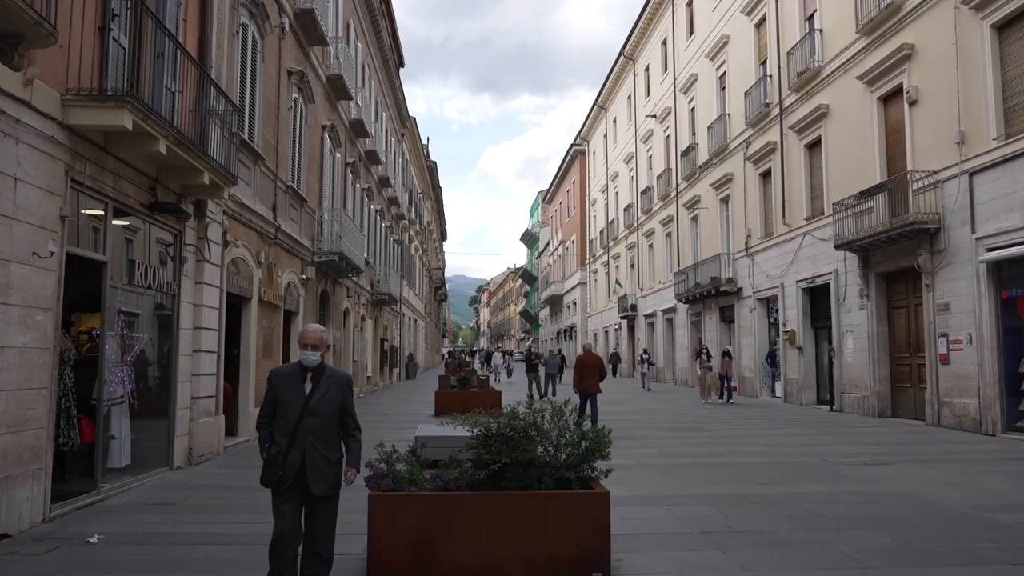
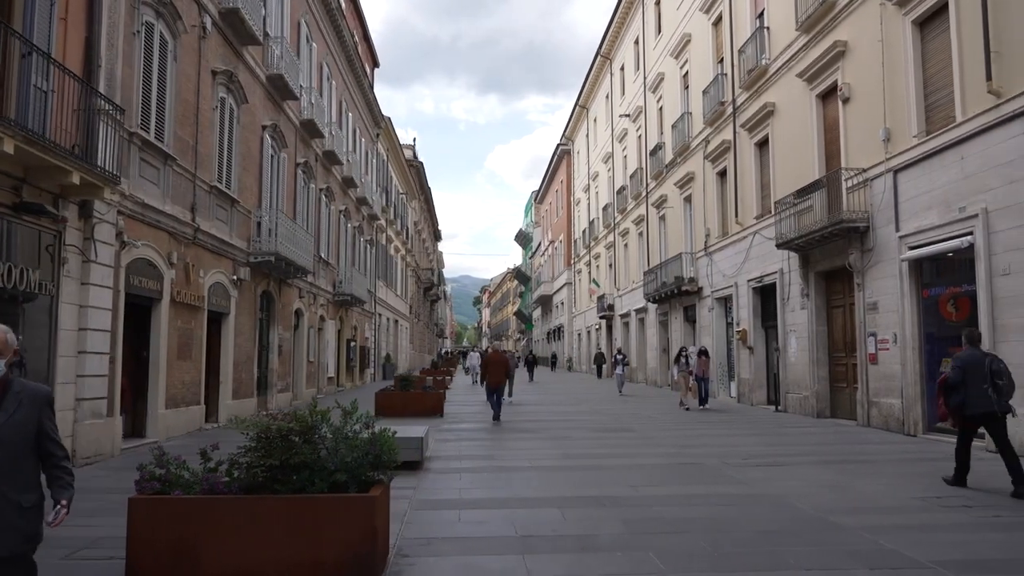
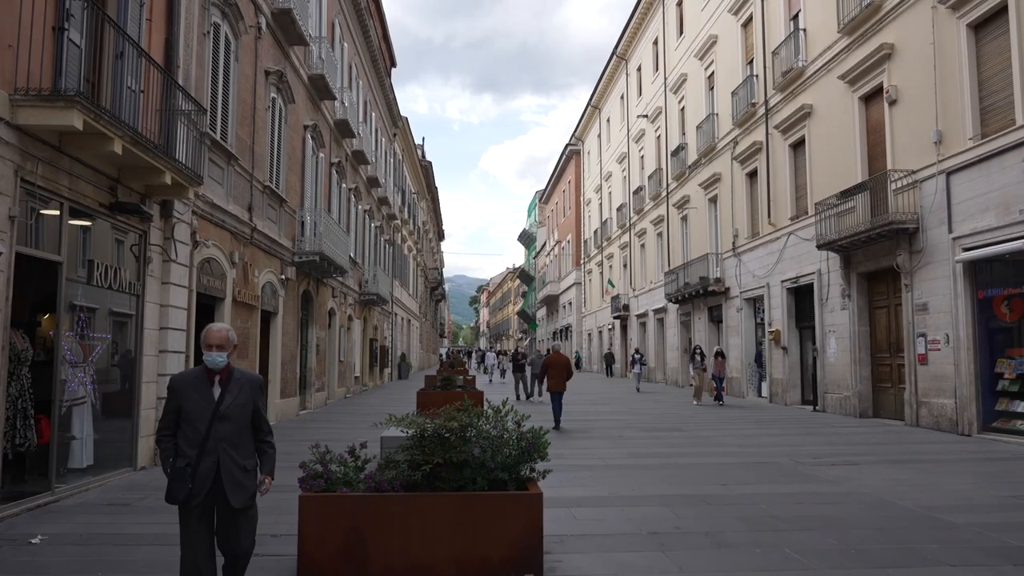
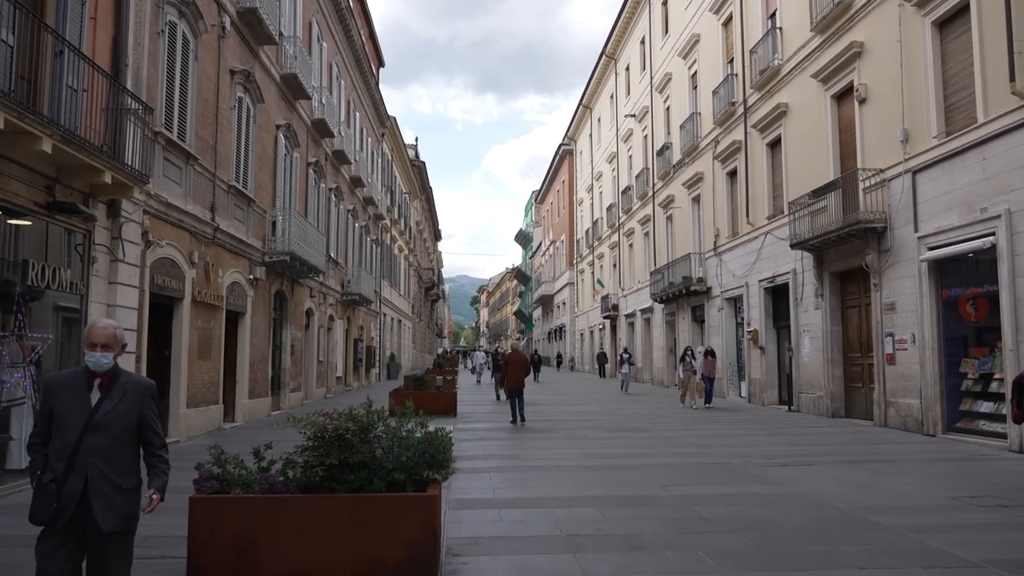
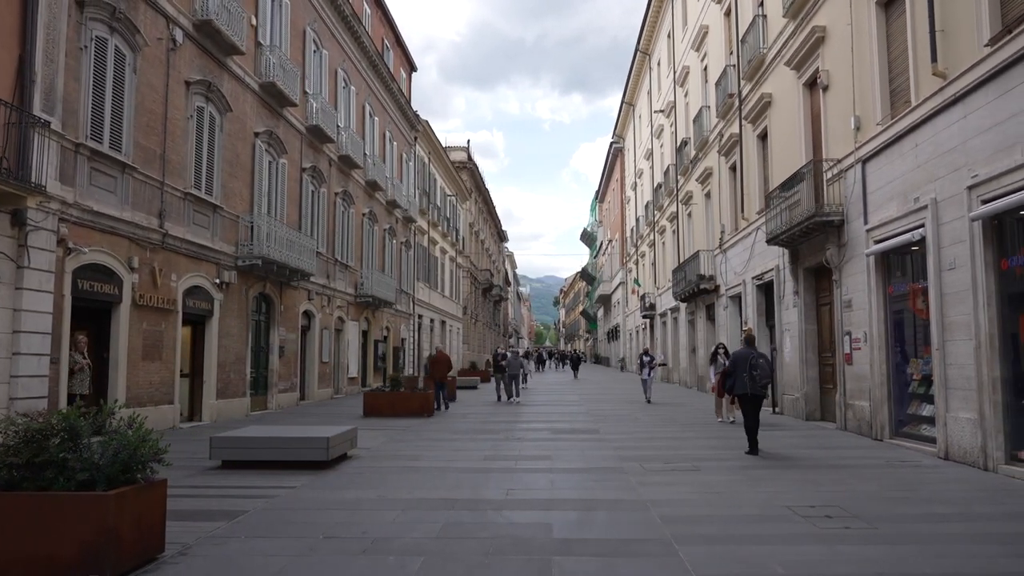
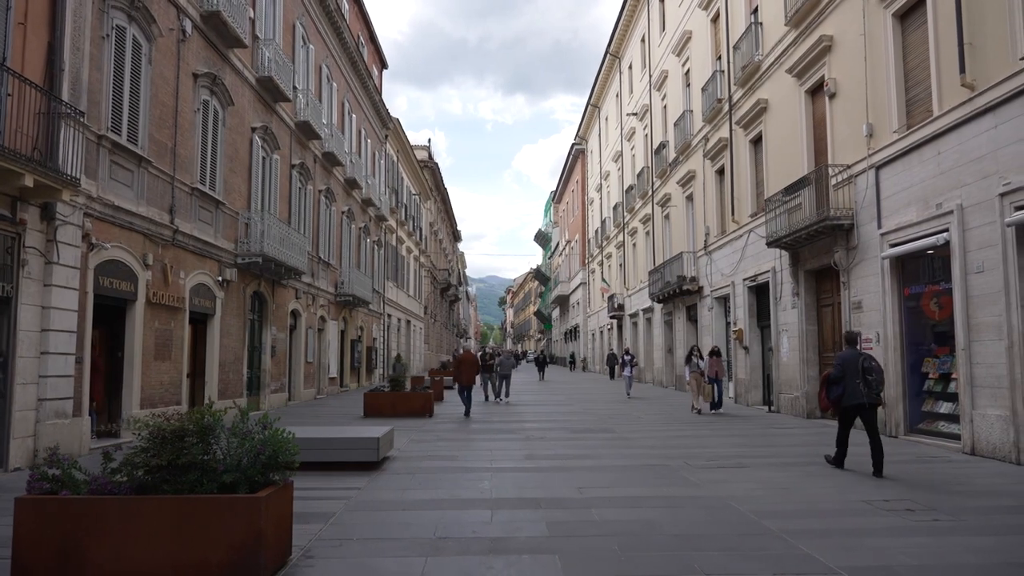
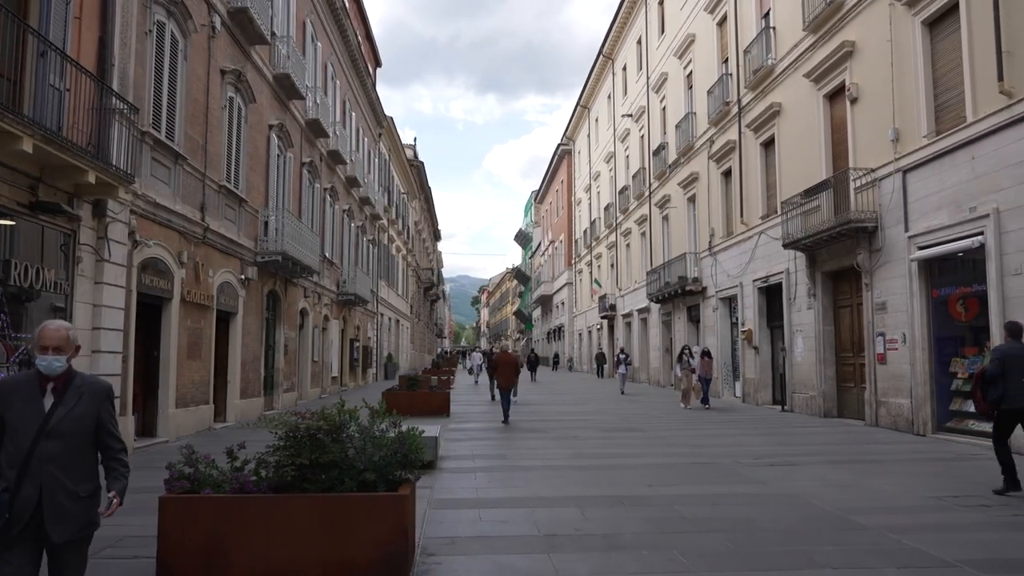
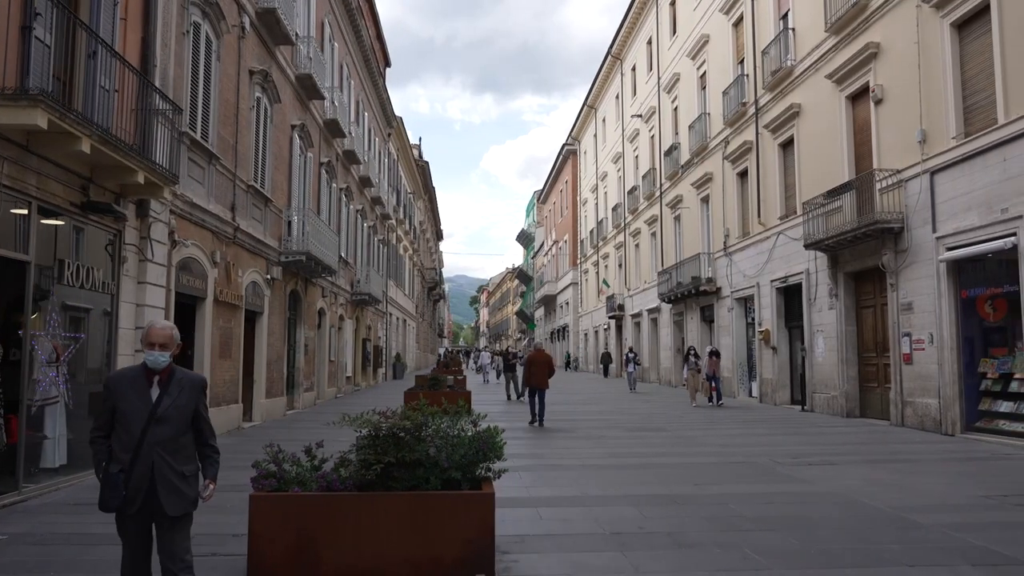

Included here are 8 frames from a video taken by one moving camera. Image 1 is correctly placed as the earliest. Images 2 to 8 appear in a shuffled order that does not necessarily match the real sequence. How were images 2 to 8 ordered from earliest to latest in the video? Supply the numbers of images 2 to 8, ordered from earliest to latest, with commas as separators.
3, 8, 4, 7, 2, 6, 5
